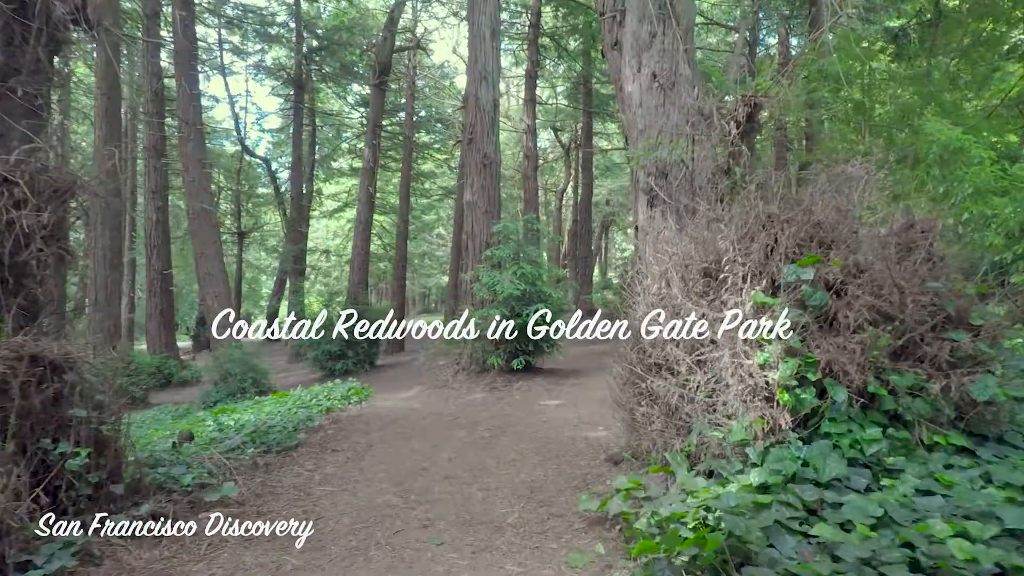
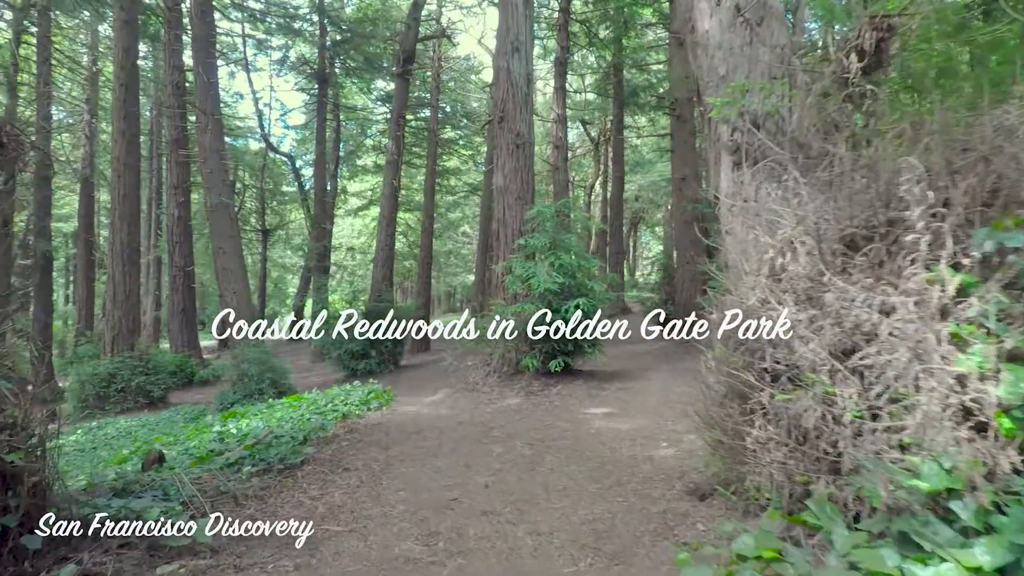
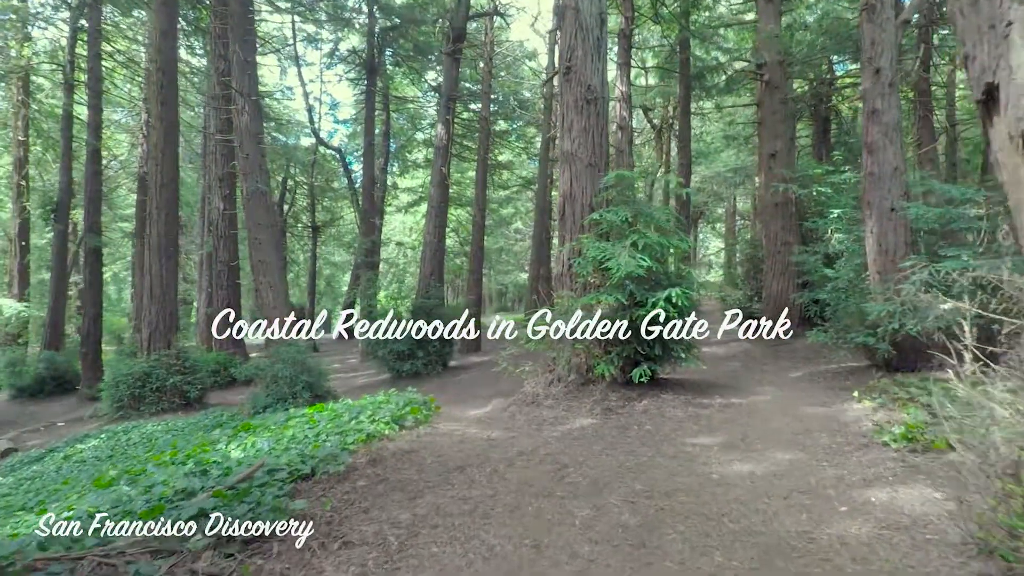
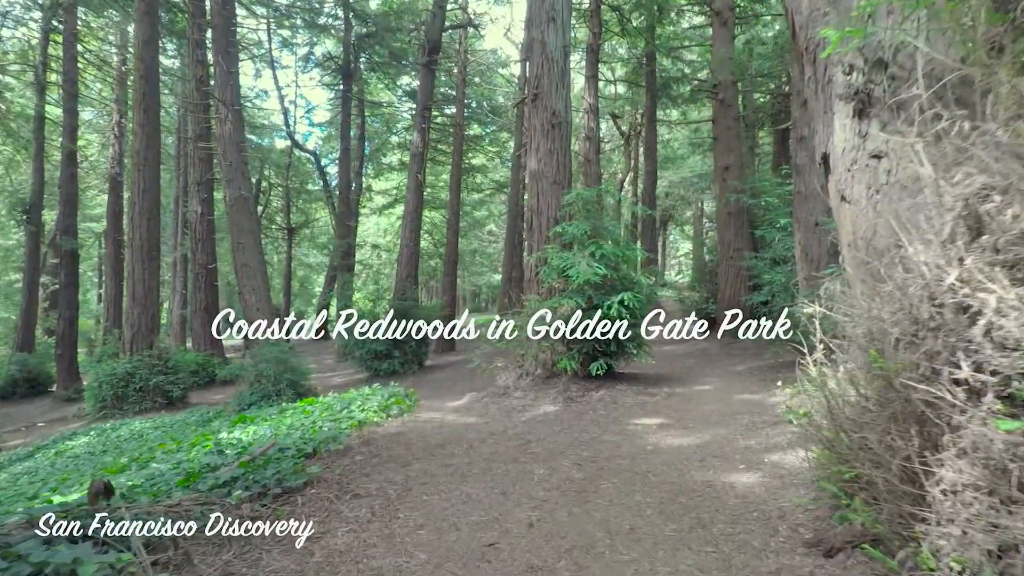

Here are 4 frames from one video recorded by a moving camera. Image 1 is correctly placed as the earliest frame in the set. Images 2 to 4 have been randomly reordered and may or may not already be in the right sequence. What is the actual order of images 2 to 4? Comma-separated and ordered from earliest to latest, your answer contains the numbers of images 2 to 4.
2, 4, 3
